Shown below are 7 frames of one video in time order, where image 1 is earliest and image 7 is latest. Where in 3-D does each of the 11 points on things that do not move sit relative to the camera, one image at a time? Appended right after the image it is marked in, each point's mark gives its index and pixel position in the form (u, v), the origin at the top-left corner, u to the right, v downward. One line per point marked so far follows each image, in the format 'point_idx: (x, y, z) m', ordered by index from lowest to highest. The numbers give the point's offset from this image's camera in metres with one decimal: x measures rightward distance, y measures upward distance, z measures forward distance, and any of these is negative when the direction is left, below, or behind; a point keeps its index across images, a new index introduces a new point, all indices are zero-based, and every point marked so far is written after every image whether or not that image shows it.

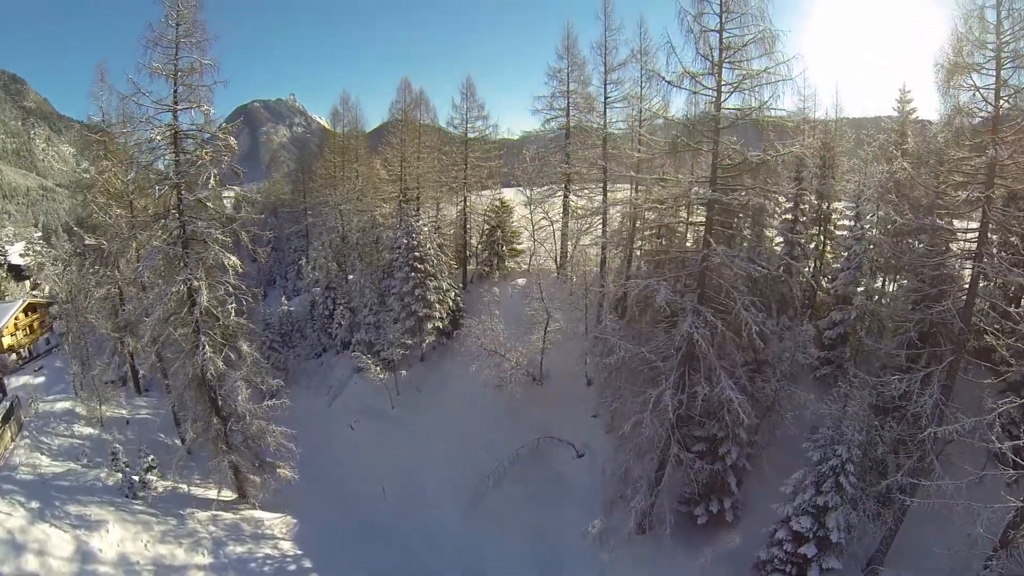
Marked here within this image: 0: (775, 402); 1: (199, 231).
0: (+8.0, -3.5, +13.6) m
1: (-10.6, +1.9, +14.9) m
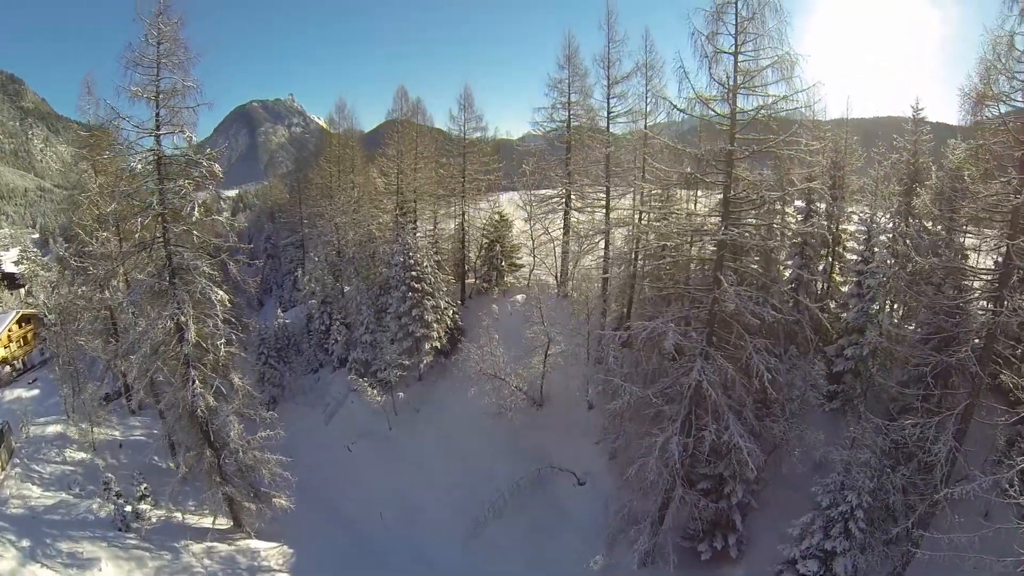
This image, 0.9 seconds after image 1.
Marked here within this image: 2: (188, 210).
0: (+8.0, -4.5, +13.2) m
1: (-10.7, +0.8, +14.5) m
2: (-10.4, +2.7, +14.1) m
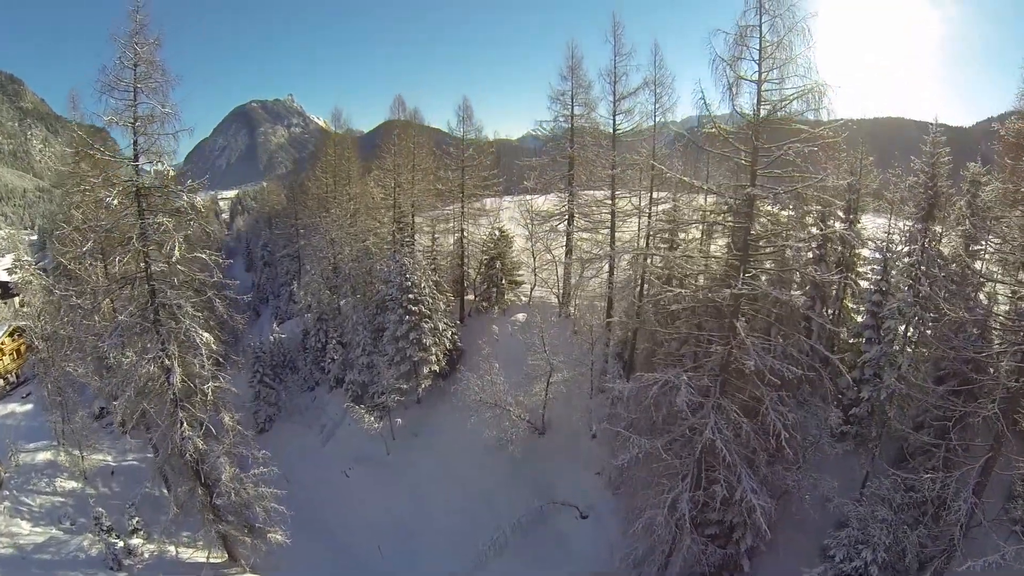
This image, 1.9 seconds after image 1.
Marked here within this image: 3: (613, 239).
0: (+8.0, -5.6, +12.5) m
1: (-10.7, -0.5, +13.8) m
2: (-10.5, +1.4, +13.5) m
3: (+4.5, +2.1, +19.6) m
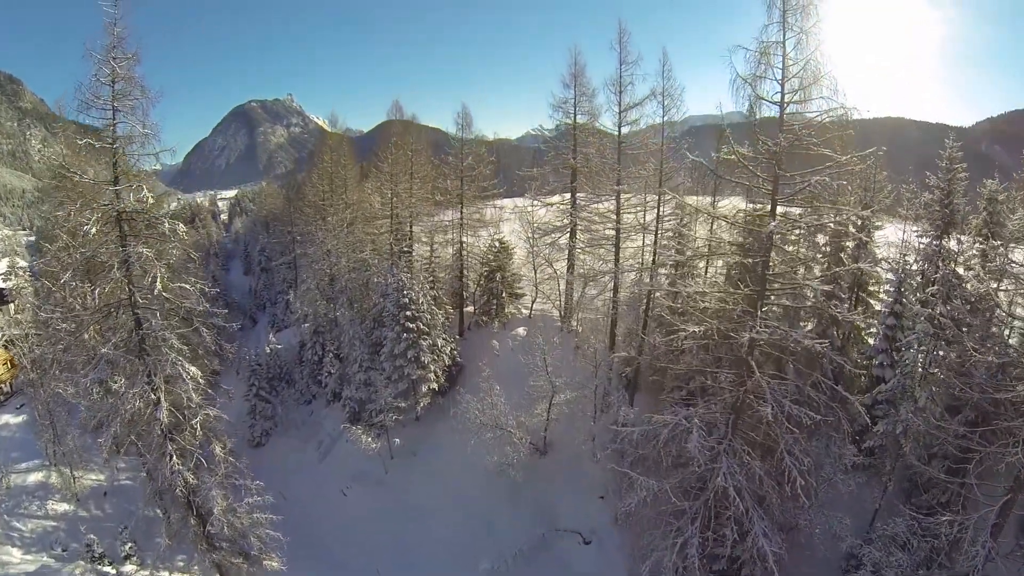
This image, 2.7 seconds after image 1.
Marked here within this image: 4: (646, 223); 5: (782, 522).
0: (+8.1, -6.4, +12.0) m
1: (-10.7, -1.4, +13.3) m
2: (-10.5, +0.5, +12.9) m
3: (+4.5, +1.4, +19.0) m
4: (+5.6, +2.7, +18.4) m
5: (+7.2, -6.2, +11.8) m
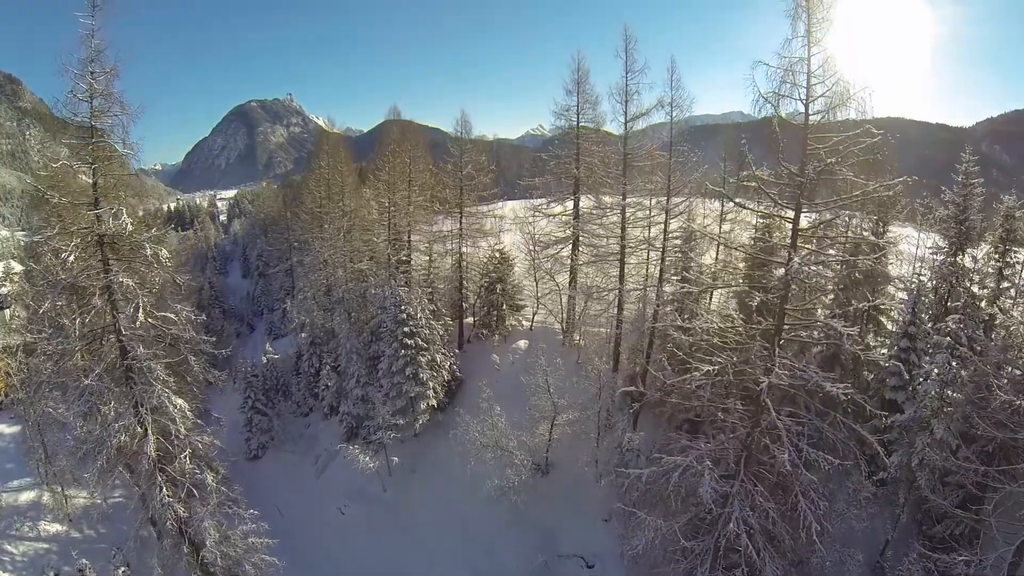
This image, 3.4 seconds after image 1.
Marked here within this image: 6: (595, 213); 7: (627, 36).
0: (+8.1, -7.1, +11.5) m
1: (-10.7, -2.1, +12.8) m
2: (-10.5, -0.3, +12.4) m
3: (+4.5, +0.7, +18.4) m
4: (+5.6, +2.0, +17.8) m
5: (+7.2, -6.9, +11.4) m
6: (+3.6, +3.3, +19.6) m
7: (+4.4, +9.9, +17.6) m
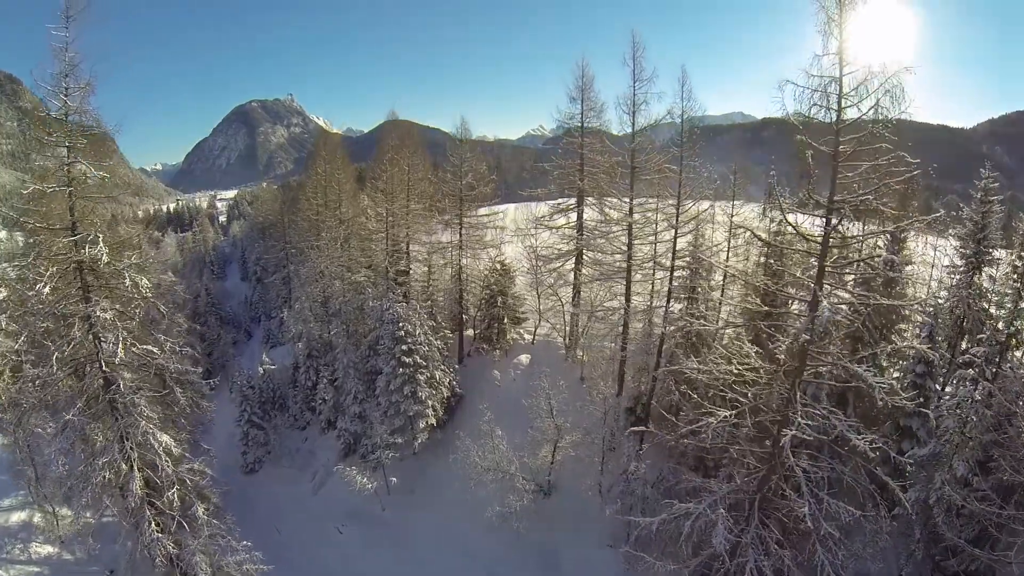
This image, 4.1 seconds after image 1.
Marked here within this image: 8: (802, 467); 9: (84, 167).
0: (+8.1, -7.9, +10.9) m
1: (-10.6, -2.9, +12.2) m
2: (-10.5, -1.0, +11.8) m
3: (+4.5, 0.0, +17.9) m
4: (+5.6, +1.3, +17.2) m
5: (+7.3, -7.7, +10.8) m
6: (+3.6, +2.5, +19.0) m
7: (+4.5, +9.2, +17.0) m
8: (+6.1, -3.8, +9.4) m
9: (-10.5, +2.8, +11.0) m
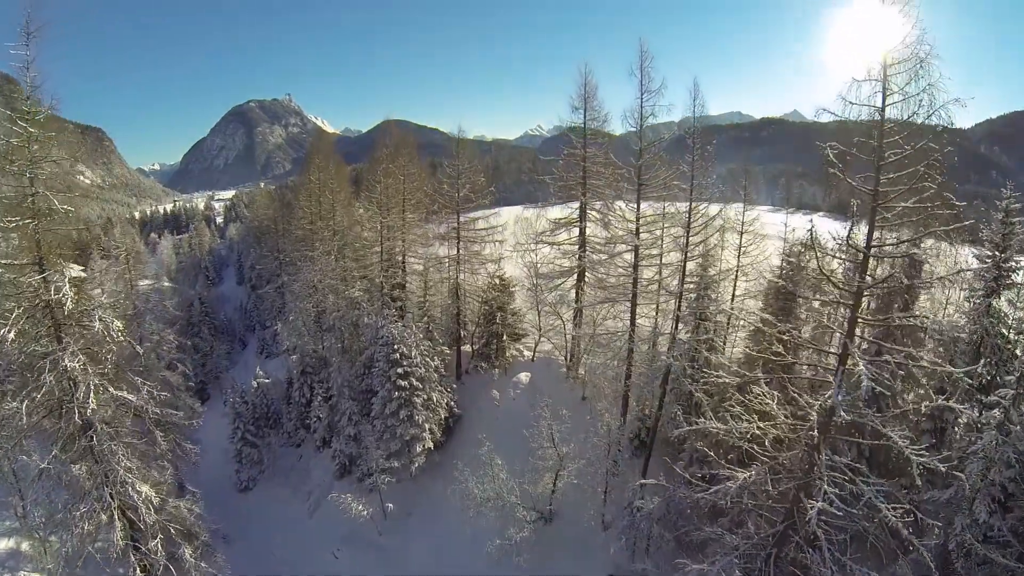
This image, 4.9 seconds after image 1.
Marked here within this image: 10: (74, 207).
0: (+8.1, -8.7, +10.3) m
1: (-10.7, -3.9, +11.6) m
2: (-10.5, -2.0, +11.2) m
3: (+4.5, -0.9, +17.2) m
4: (+5.5, +0.4, +16.6) m
5: (+7.3, -8.6, +10.2) m
6: (+3.6, +1.7, +18.3) m
7: (+4.4, +8.3, +16.3) m
8: (+6.1, -4.7, +8.8) m
9: (-10.5, +1.8, +10.3) m
10: (-10.1, +1.5, +10.8) m
